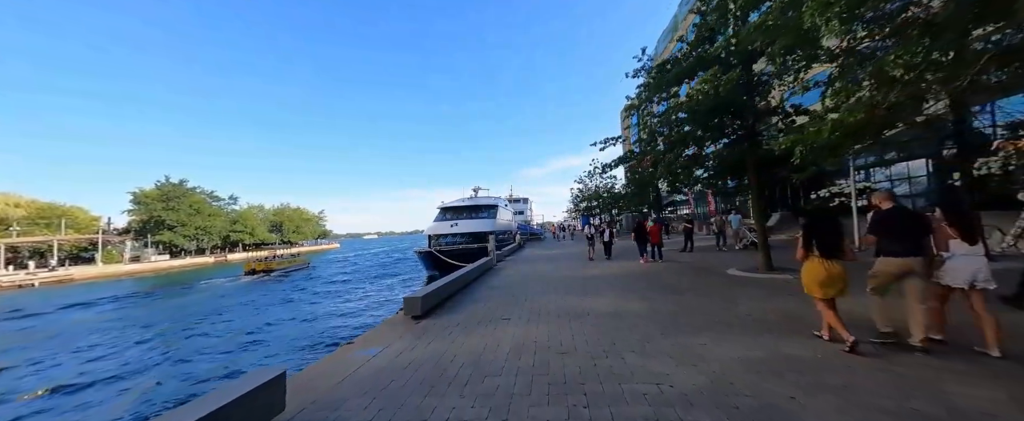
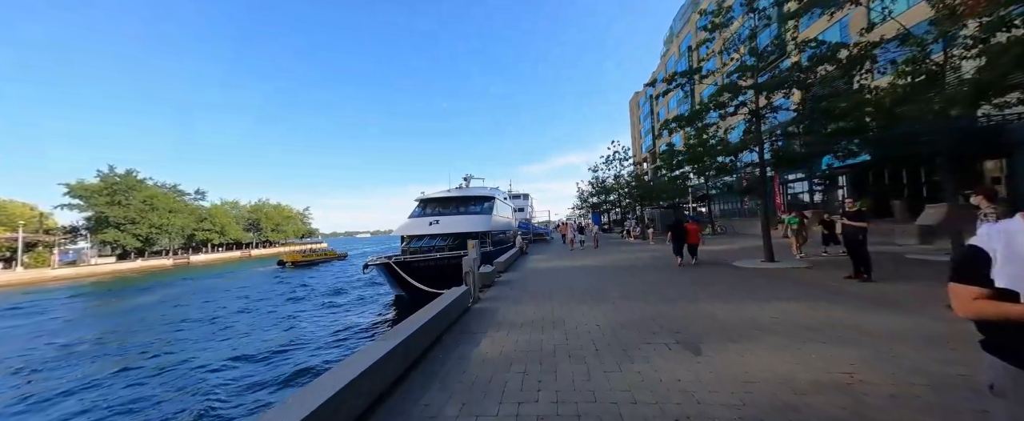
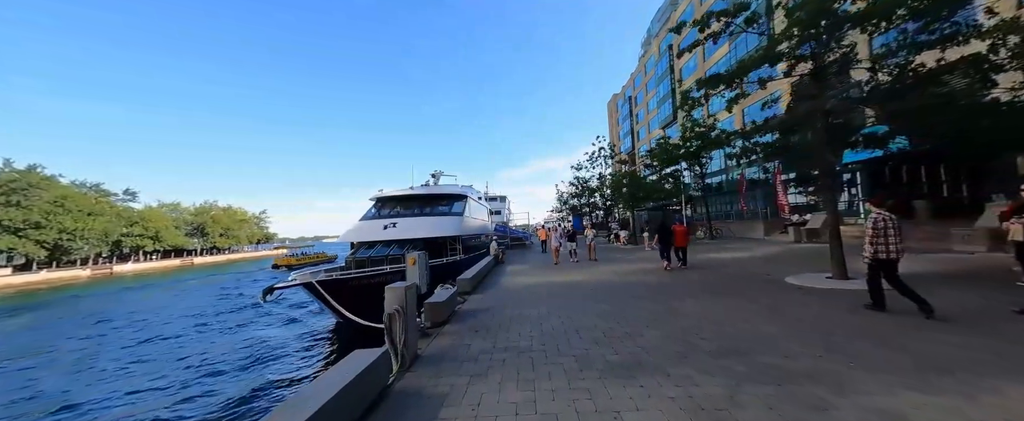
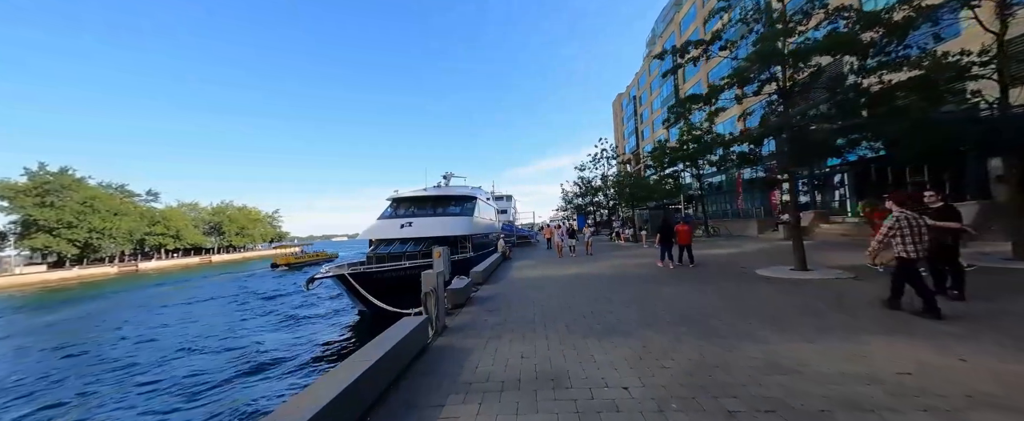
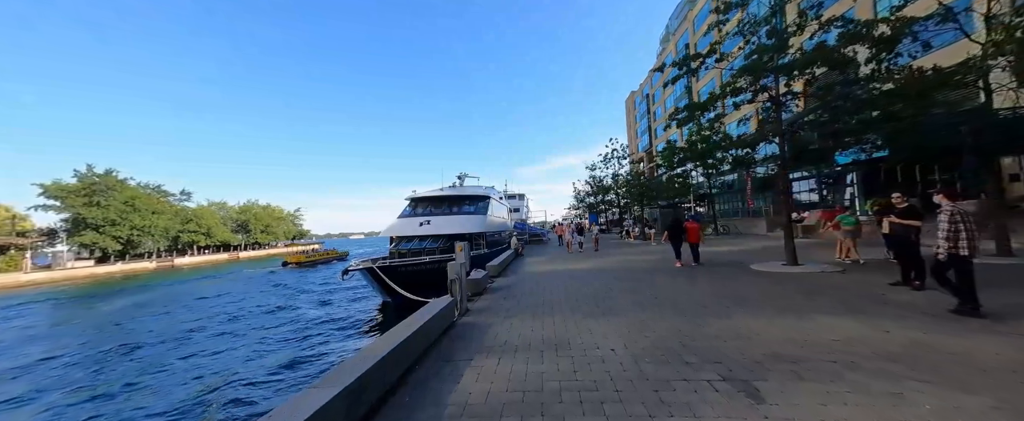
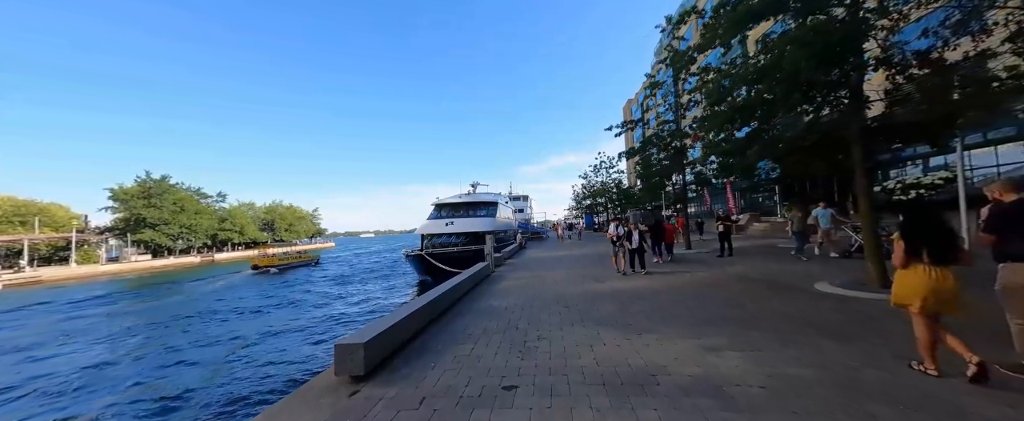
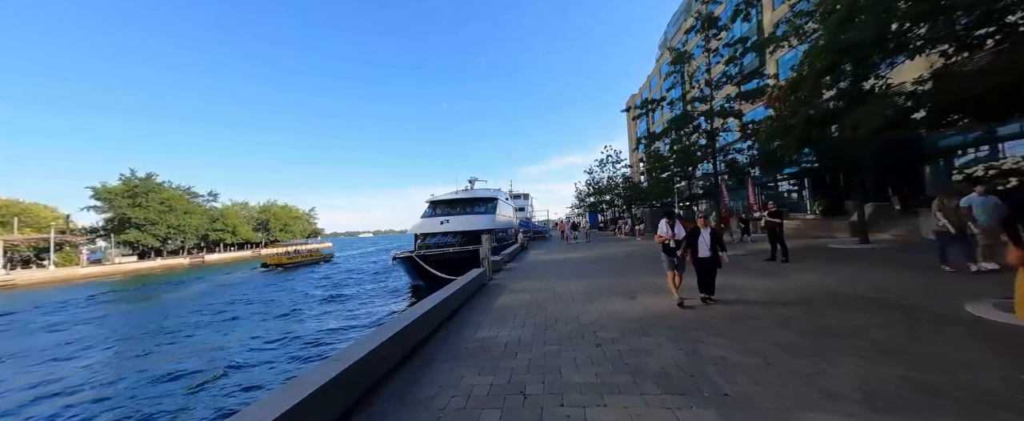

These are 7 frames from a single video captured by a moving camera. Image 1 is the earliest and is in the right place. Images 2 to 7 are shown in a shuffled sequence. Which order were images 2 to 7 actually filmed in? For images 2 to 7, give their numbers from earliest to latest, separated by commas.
6, 7, 2, 5, 4, 3
